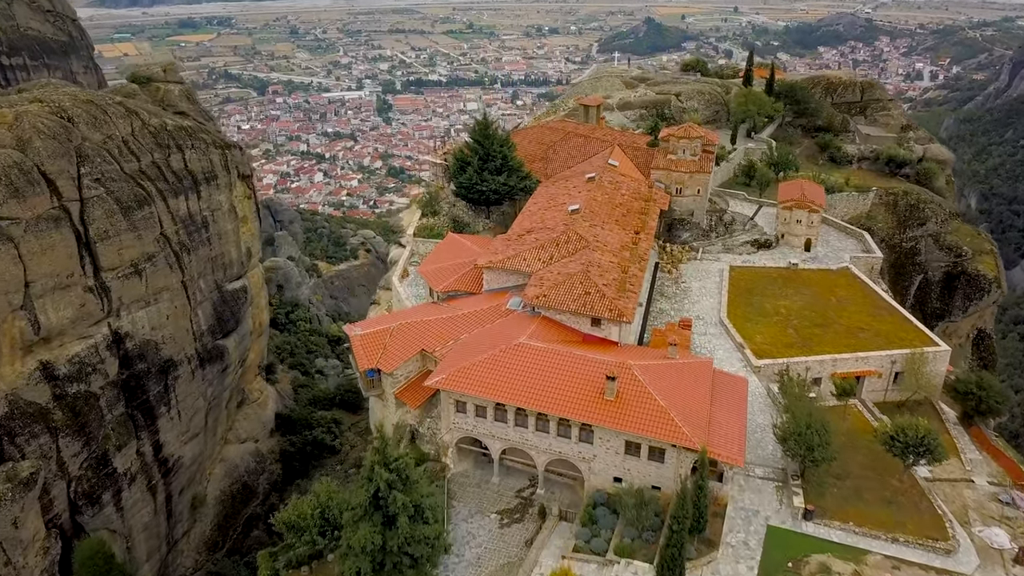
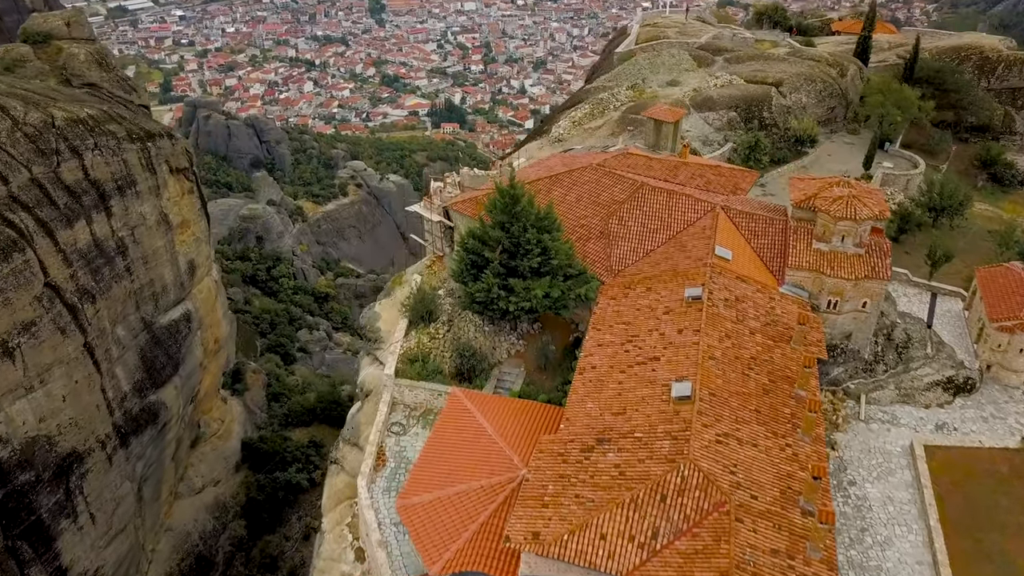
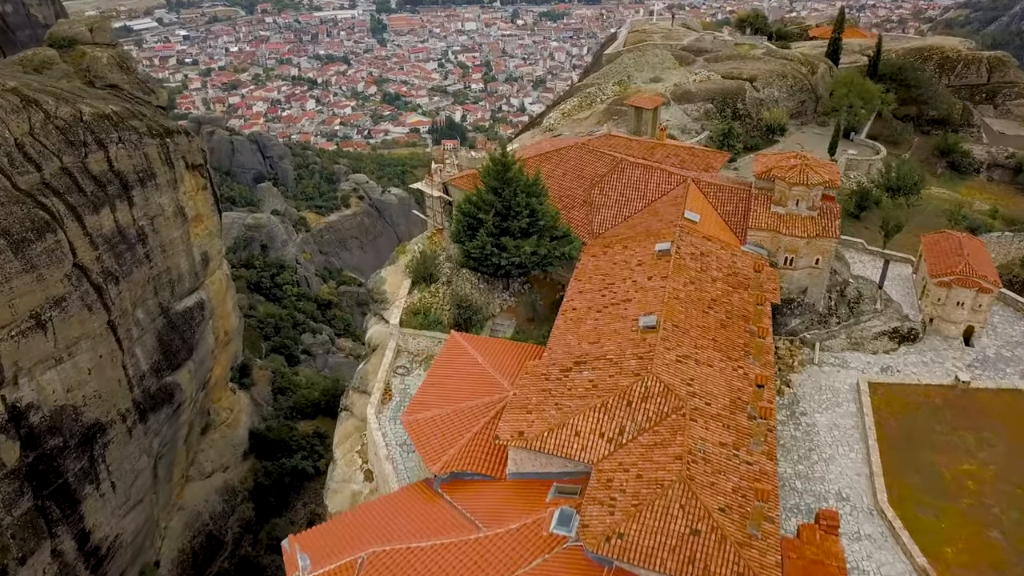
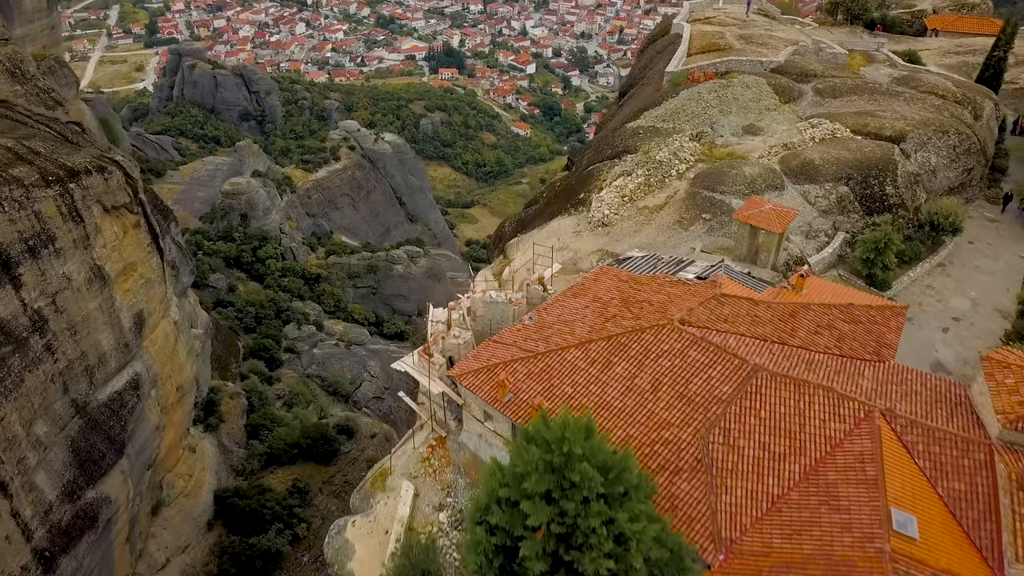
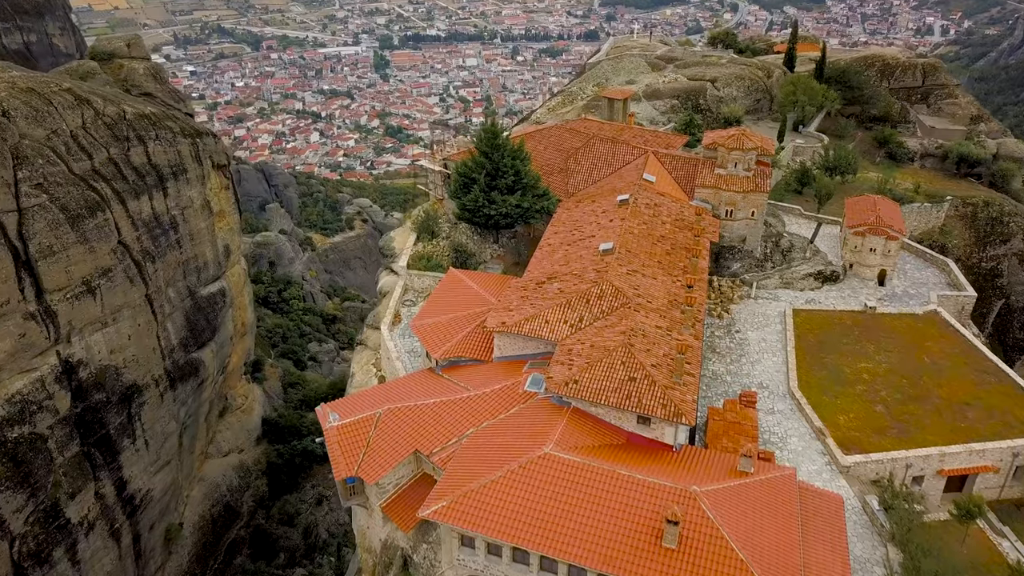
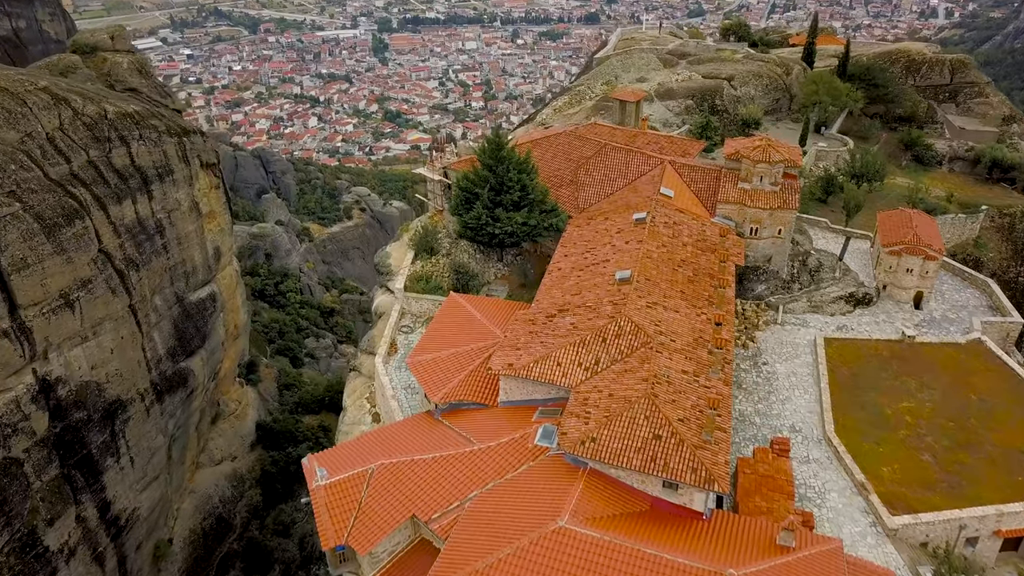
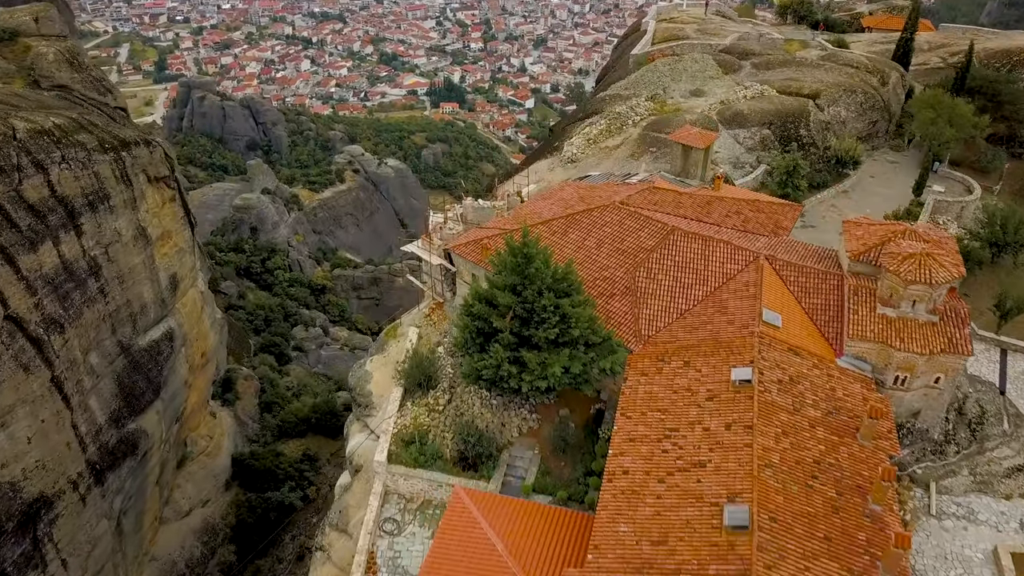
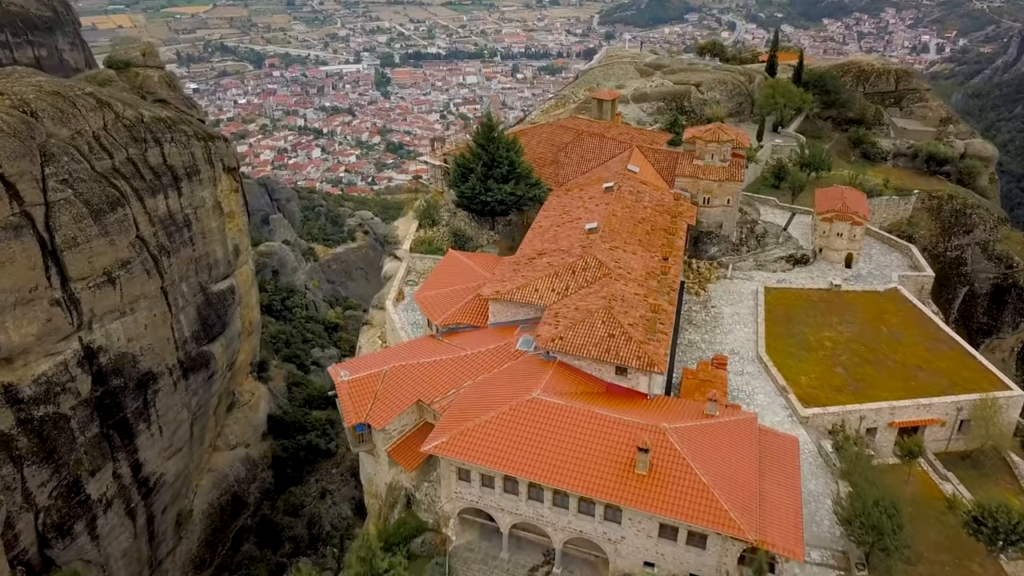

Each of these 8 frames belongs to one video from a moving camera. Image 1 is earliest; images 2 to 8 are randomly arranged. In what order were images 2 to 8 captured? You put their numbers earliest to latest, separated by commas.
8, 5, 6, 3, 2, 7, 4
